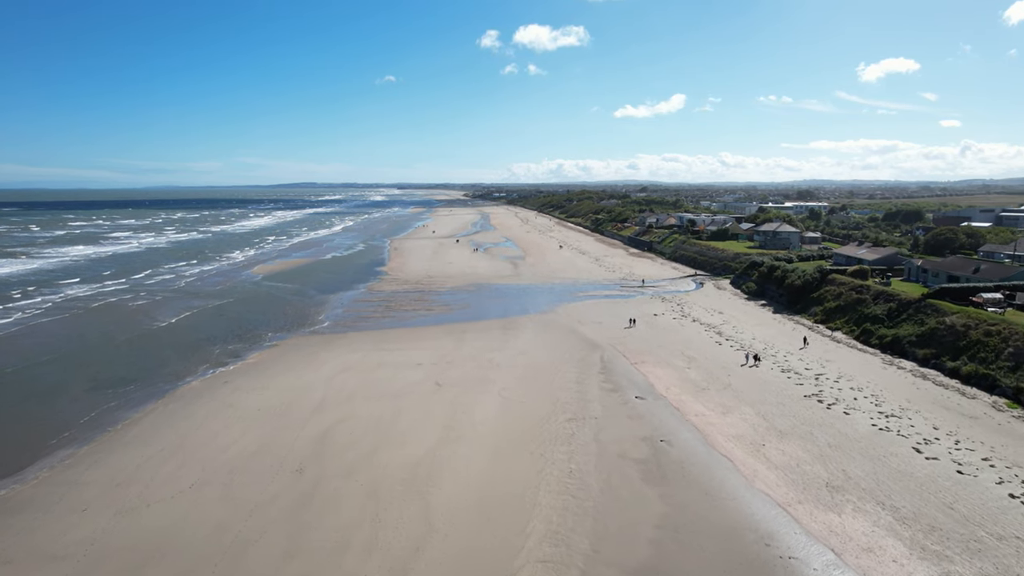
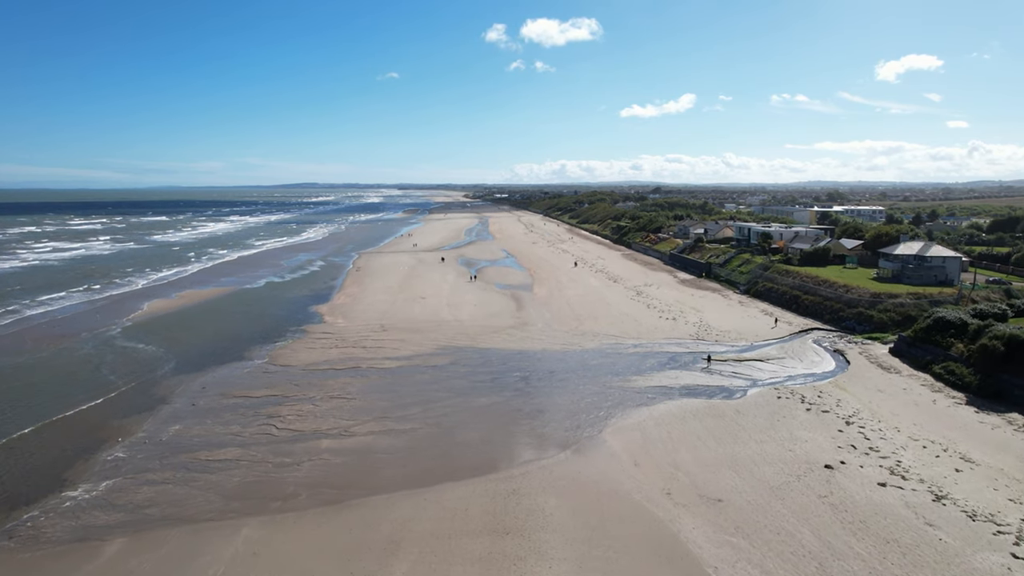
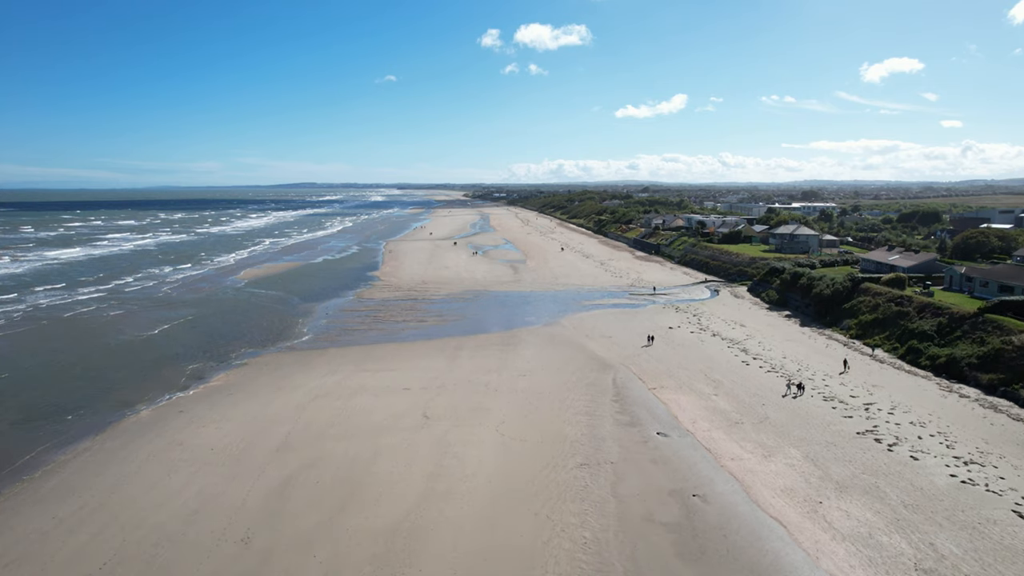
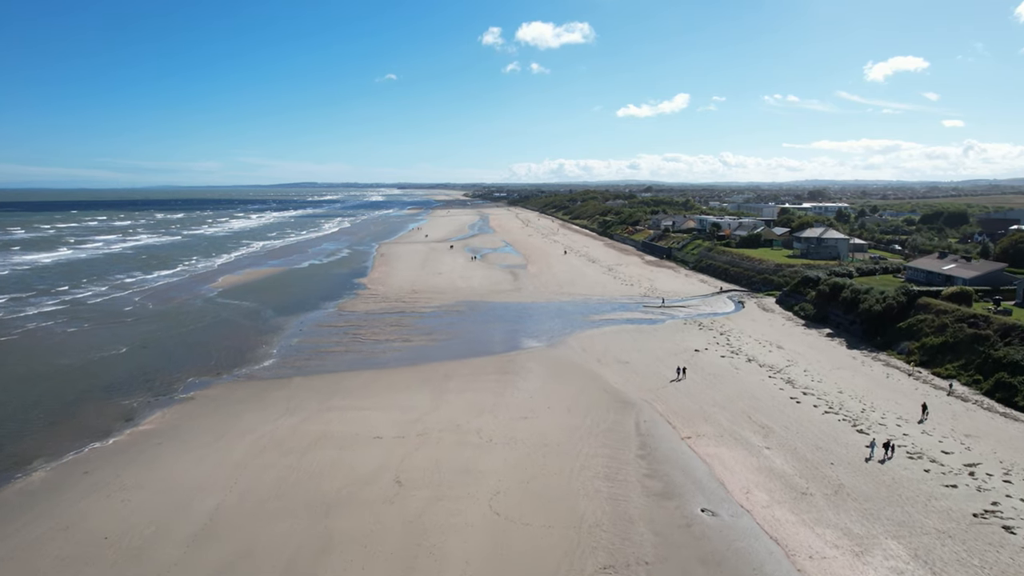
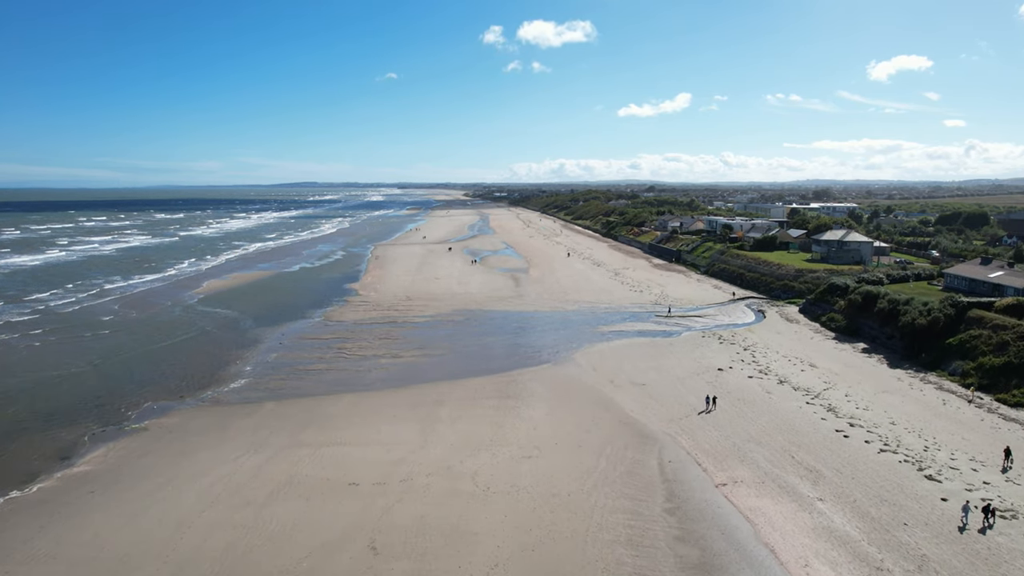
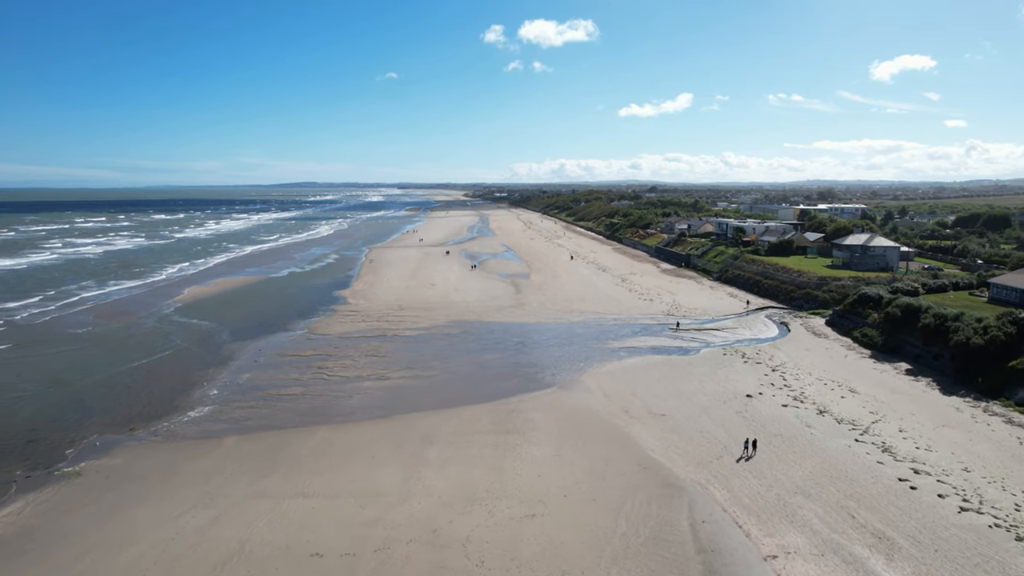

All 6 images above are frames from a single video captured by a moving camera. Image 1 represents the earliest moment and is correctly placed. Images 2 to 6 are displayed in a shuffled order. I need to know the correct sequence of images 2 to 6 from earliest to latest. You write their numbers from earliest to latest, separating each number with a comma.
3, 4, 5, 6, 2
